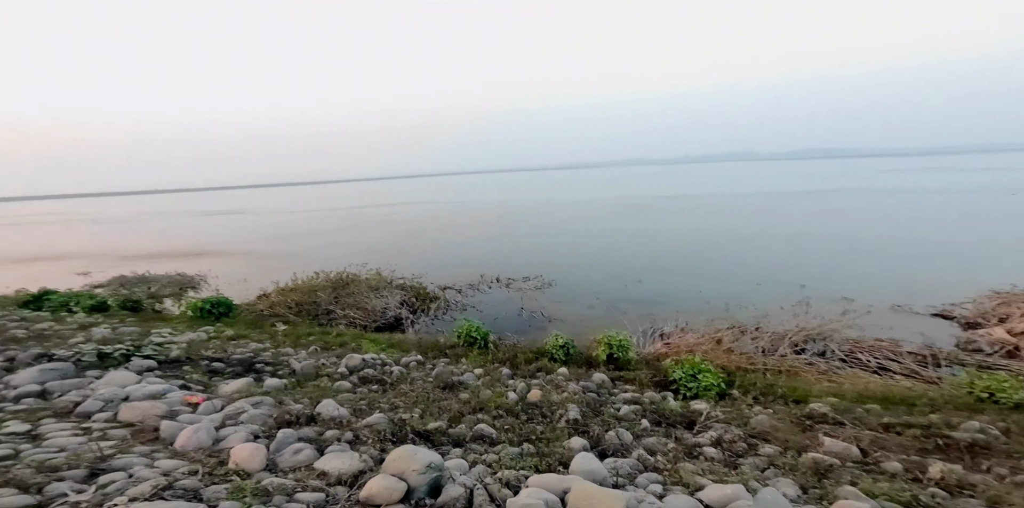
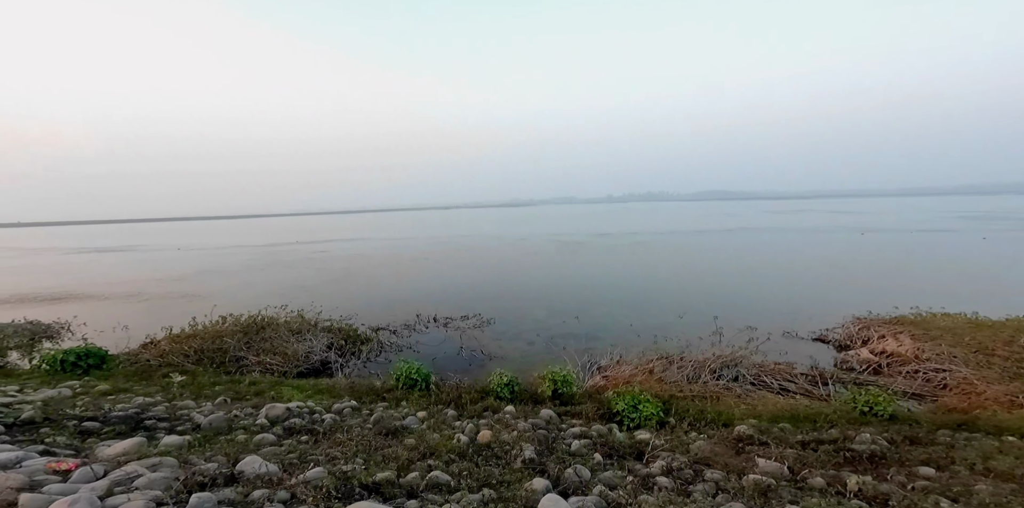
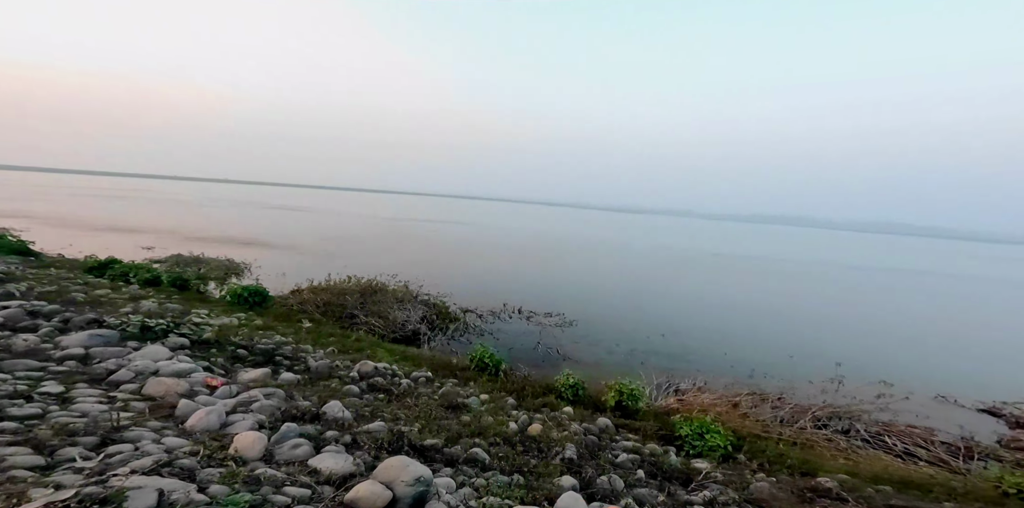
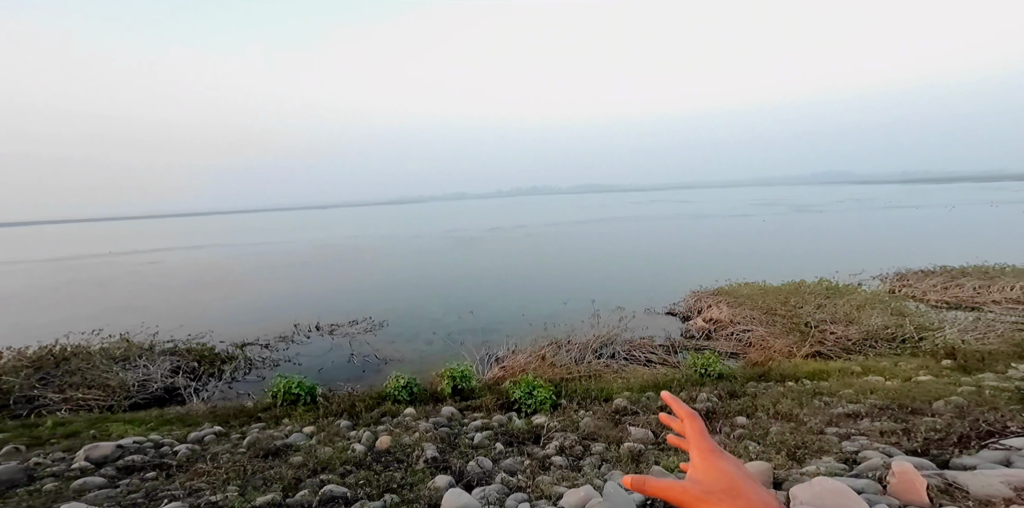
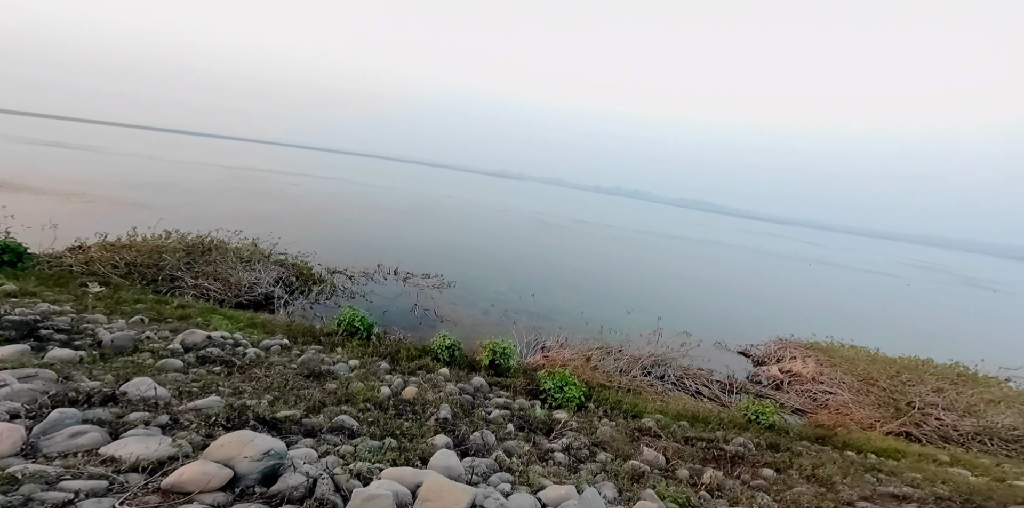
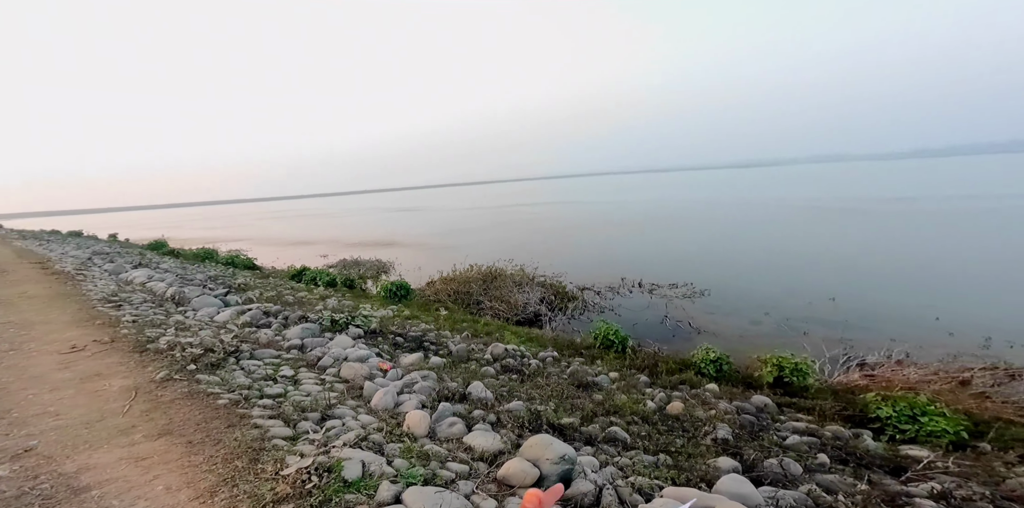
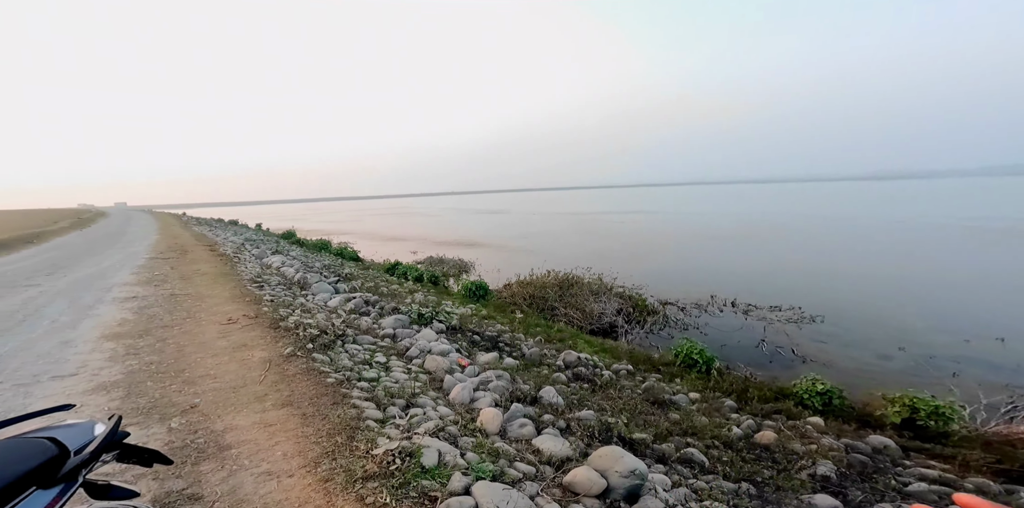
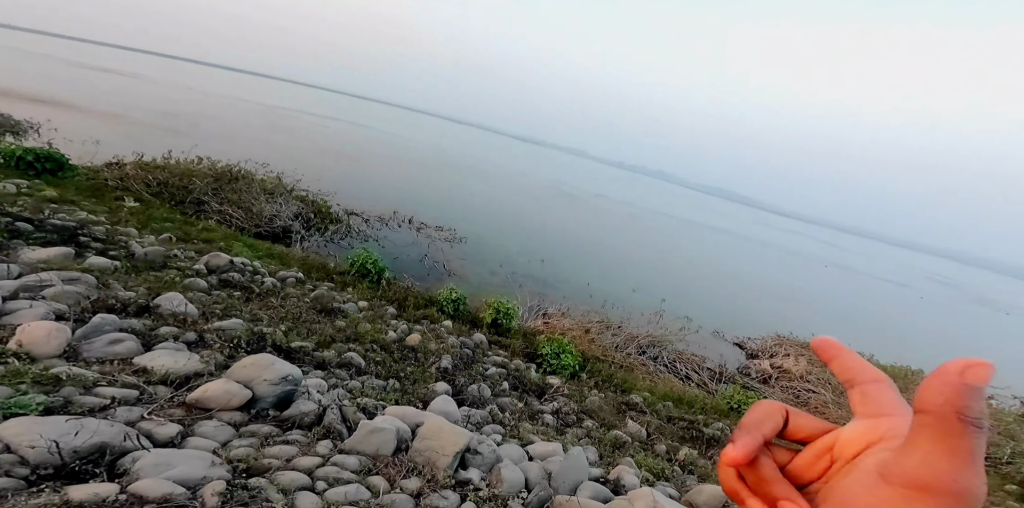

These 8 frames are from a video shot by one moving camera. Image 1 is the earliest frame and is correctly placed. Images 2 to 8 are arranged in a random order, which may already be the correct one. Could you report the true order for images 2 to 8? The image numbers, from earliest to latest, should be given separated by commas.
6, 7, 3, 8, 5, 4, 2
